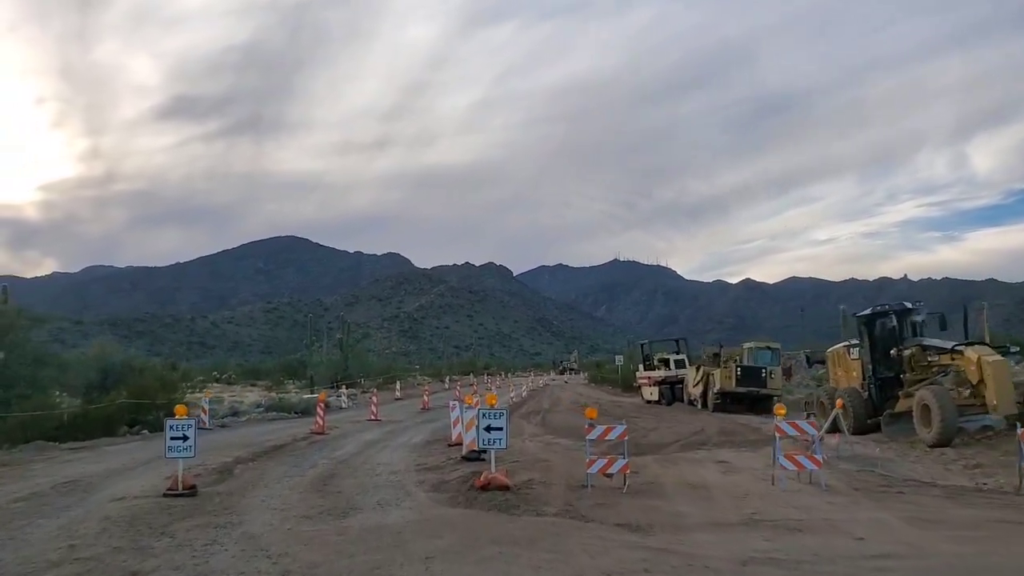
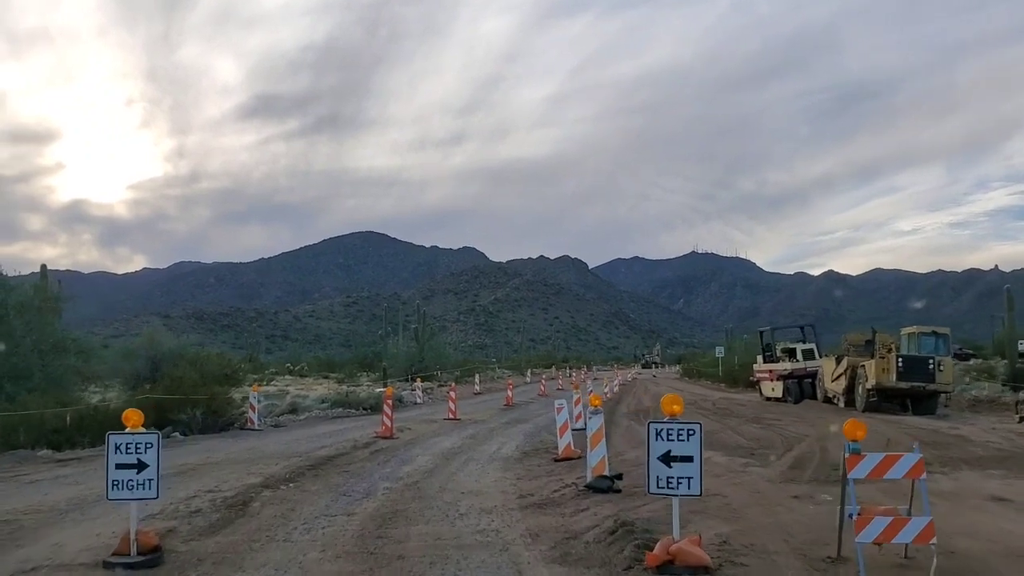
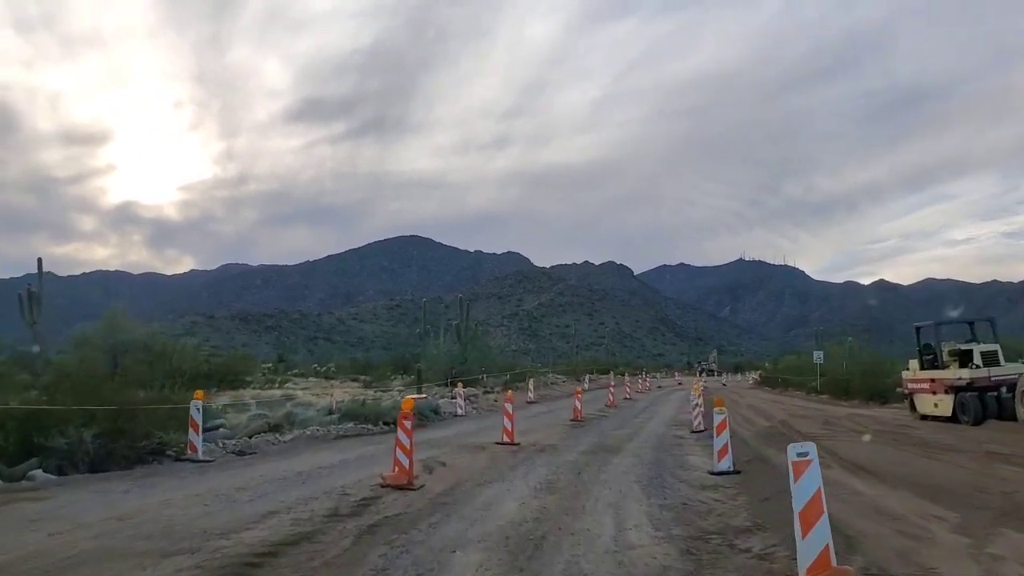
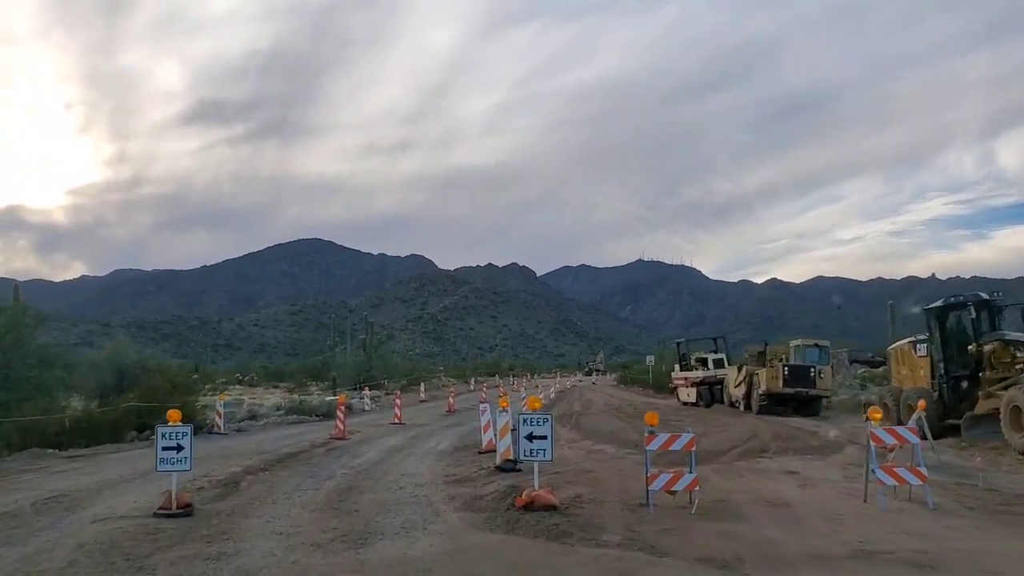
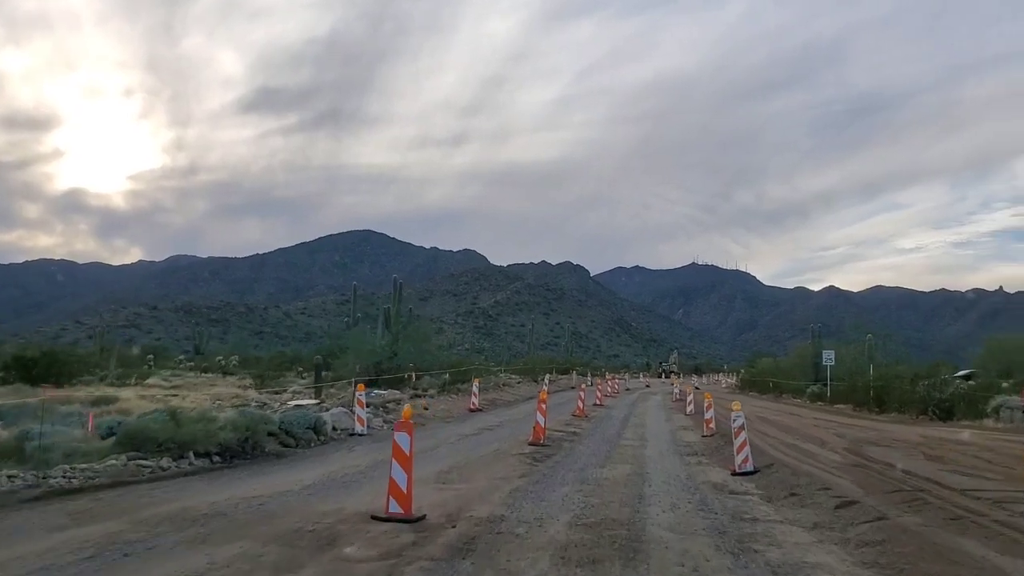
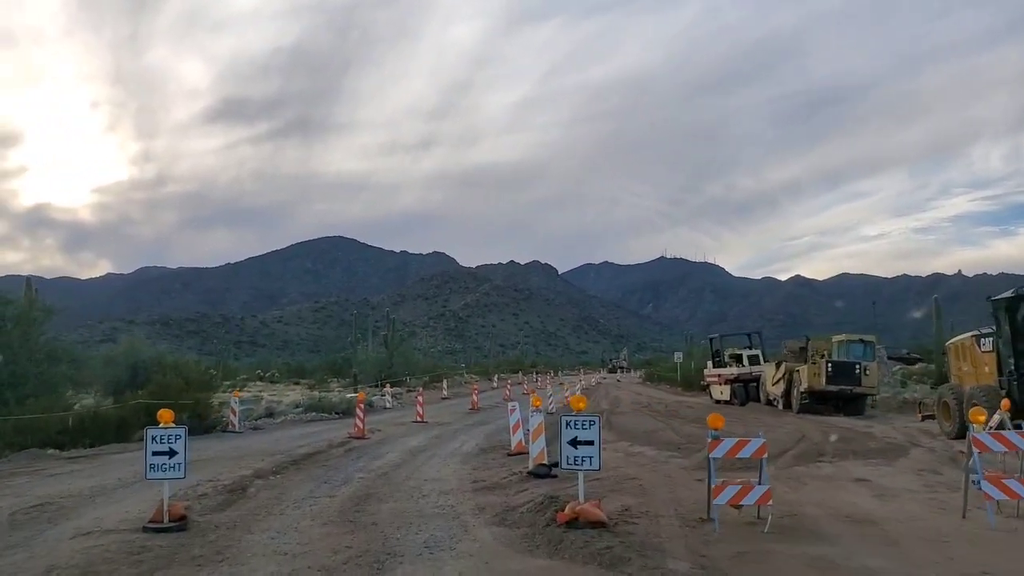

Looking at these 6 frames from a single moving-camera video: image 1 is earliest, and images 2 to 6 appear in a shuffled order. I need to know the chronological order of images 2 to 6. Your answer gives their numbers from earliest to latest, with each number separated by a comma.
4, 6, 2, 3, 5
